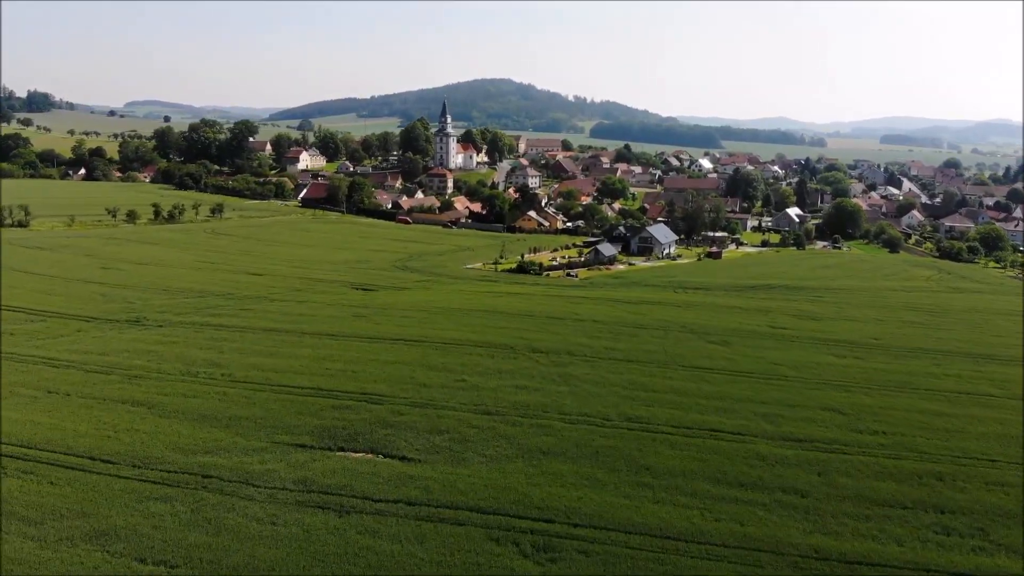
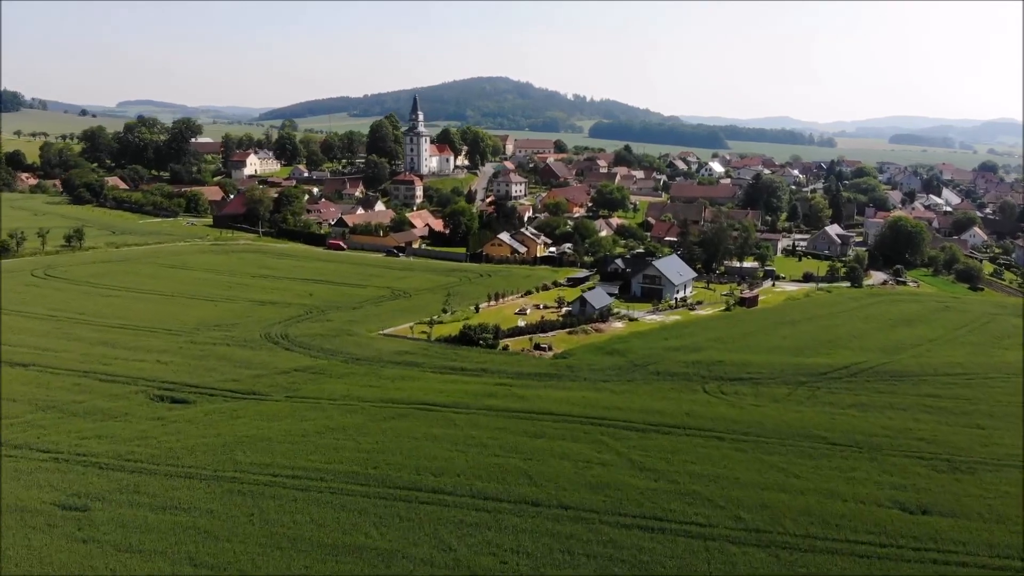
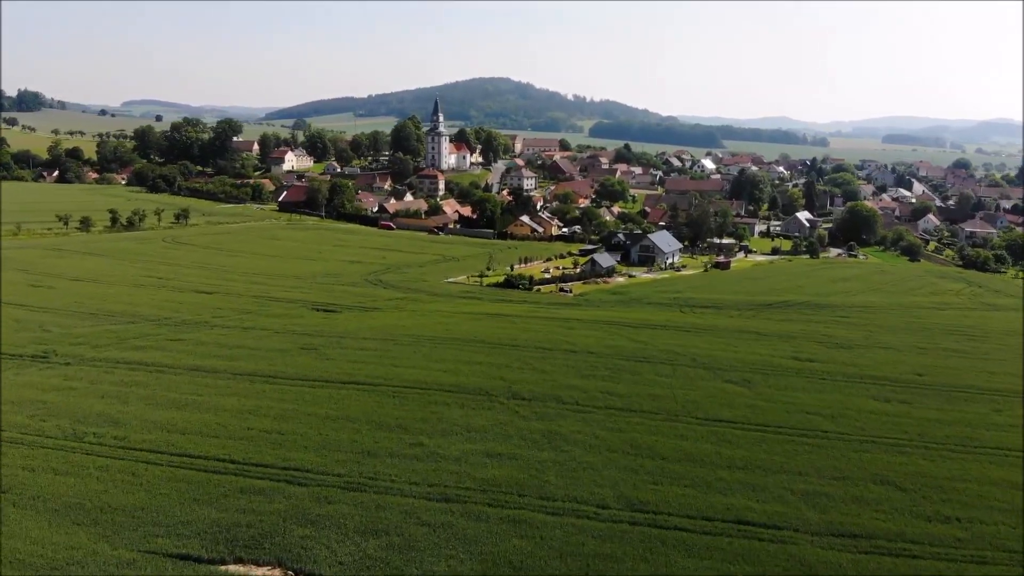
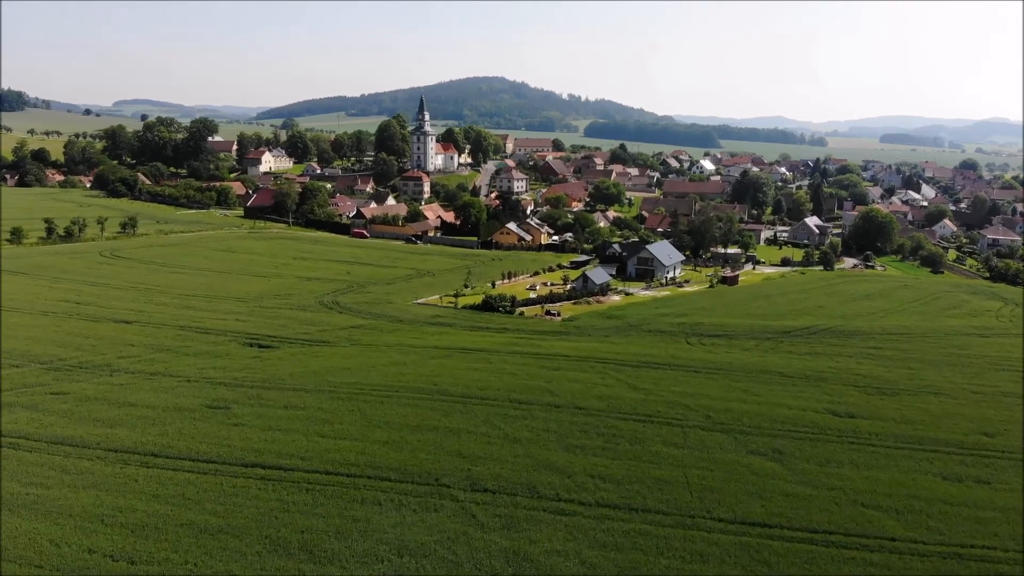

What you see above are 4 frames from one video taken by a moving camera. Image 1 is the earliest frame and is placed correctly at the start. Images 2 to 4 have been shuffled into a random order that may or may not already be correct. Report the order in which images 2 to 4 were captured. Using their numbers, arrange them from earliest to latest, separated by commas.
3, 4, 2
